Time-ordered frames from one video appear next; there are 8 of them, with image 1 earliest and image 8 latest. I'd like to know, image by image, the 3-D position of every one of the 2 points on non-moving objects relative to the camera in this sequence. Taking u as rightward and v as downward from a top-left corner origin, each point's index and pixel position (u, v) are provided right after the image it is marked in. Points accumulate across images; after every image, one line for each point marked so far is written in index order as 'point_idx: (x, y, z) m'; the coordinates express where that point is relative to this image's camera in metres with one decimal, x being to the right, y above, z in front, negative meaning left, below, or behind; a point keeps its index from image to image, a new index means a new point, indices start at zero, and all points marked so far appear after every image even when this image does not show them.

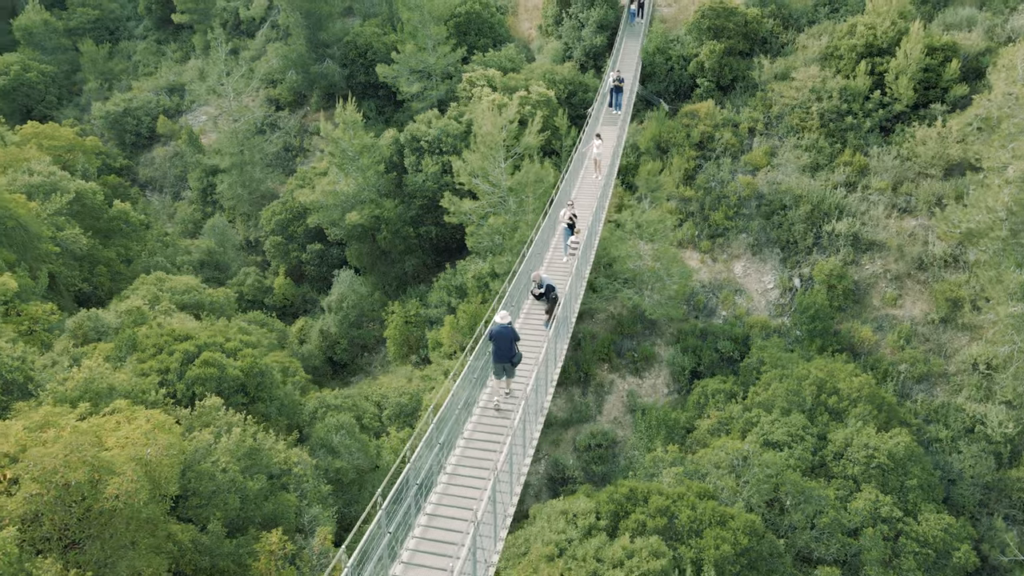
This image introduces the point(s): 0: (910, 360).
0: (+9.5, -1.7, +17.5) m
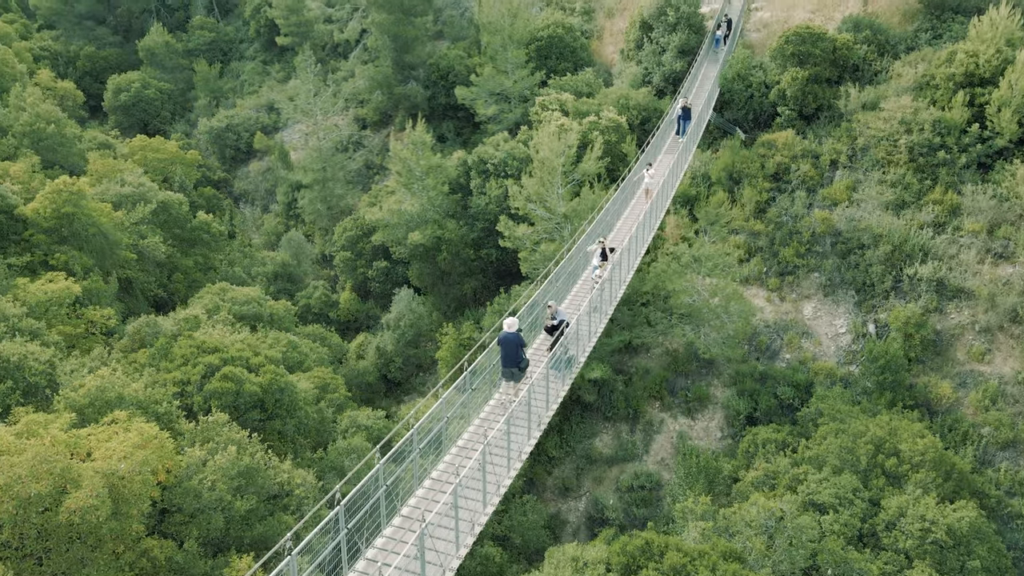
0: (+10.4, -2.9, +15.7) m
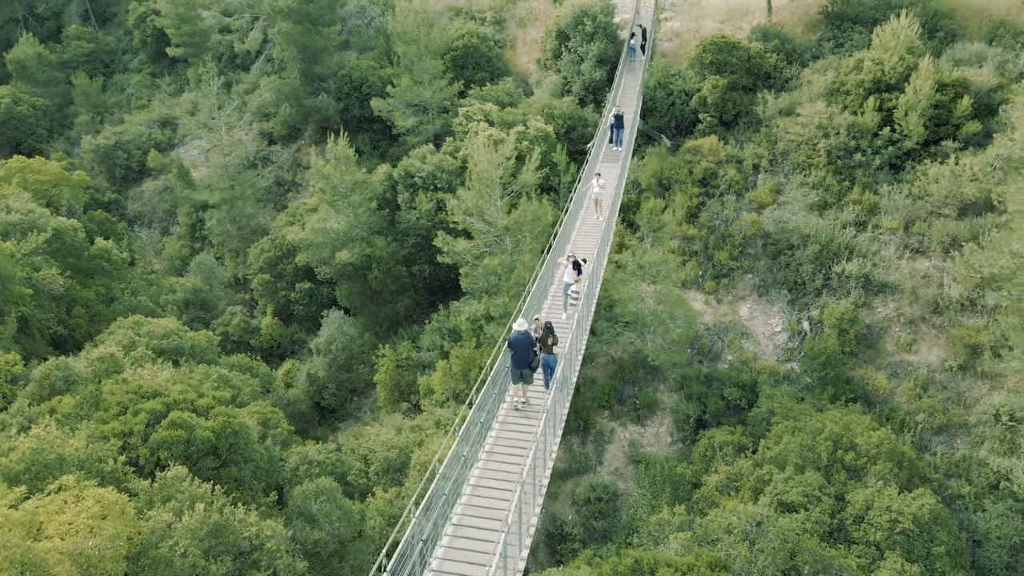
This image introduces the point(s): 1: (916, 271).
0: (+9.4, -2.8, +16.5) m
1: (+10.2, +0.4, +18.4) m
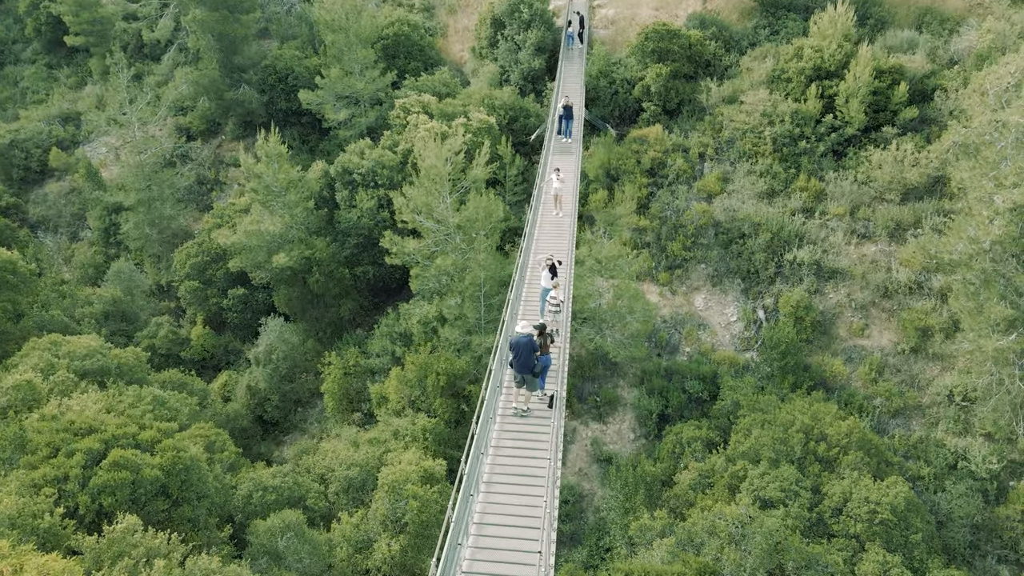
0: (+8.6, -2.4, +16.8) m
1: (+9.0, +0.8, +18.7) m
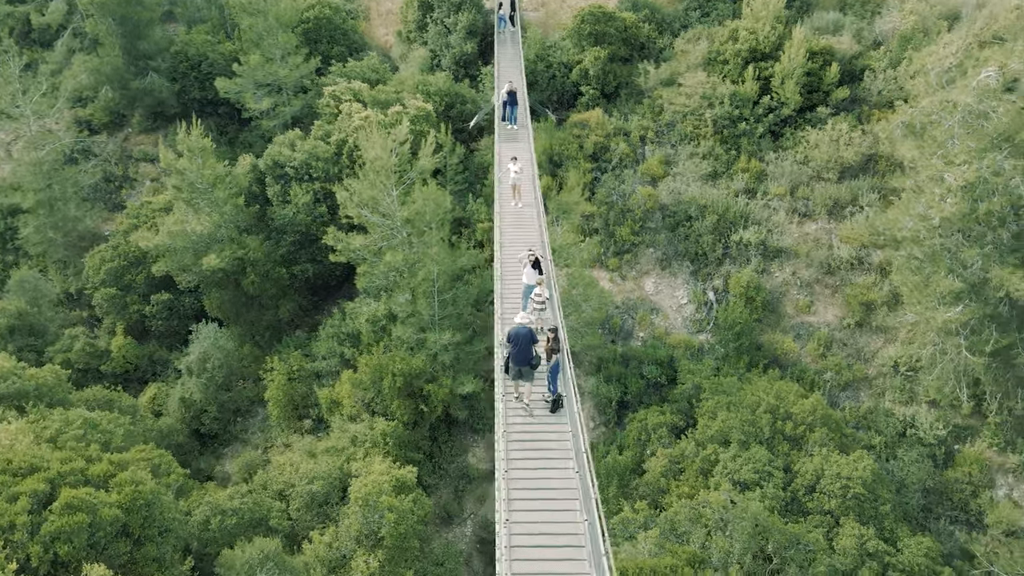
0: (+7.6, -1.9, +17.3) m
1: (+7.7, +1.4, +19.1) m
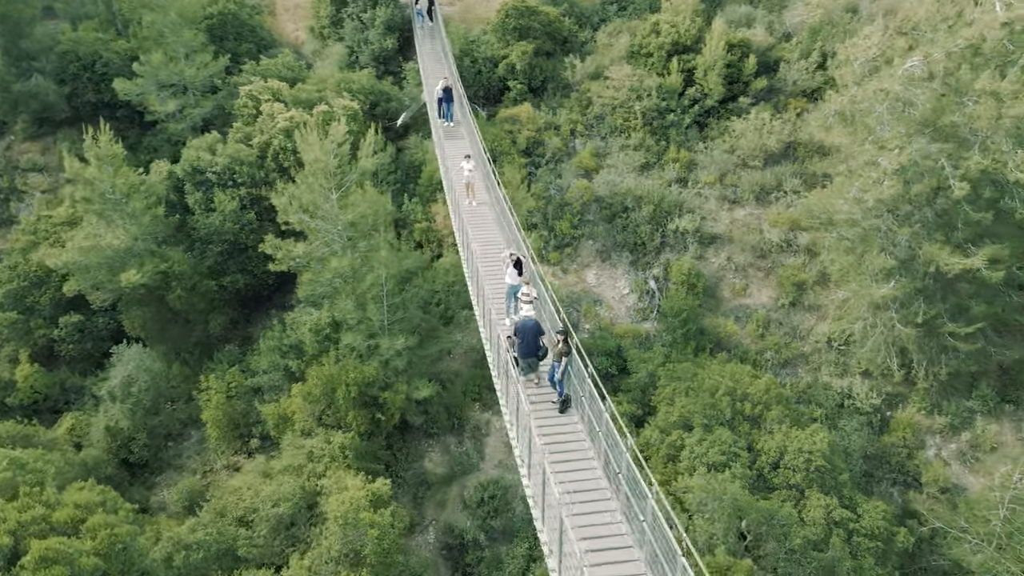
0: (+6.5, -1.5, +18.1) m
1: (+6.1, +1.8, +19.9) m
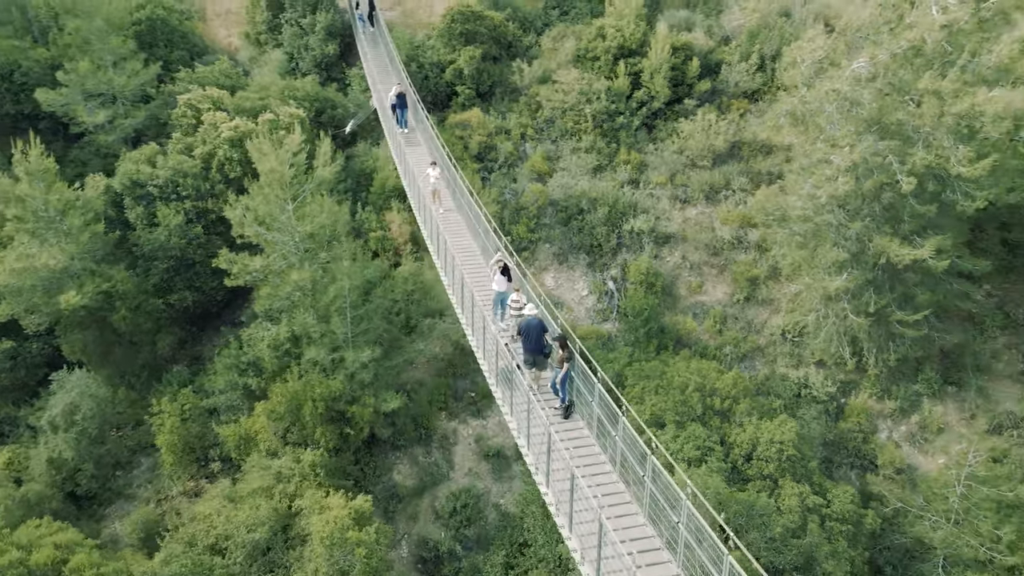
0: (+5.6, -1.4, +18.6) m
1: (+4.9, +1.9, +20.3) m
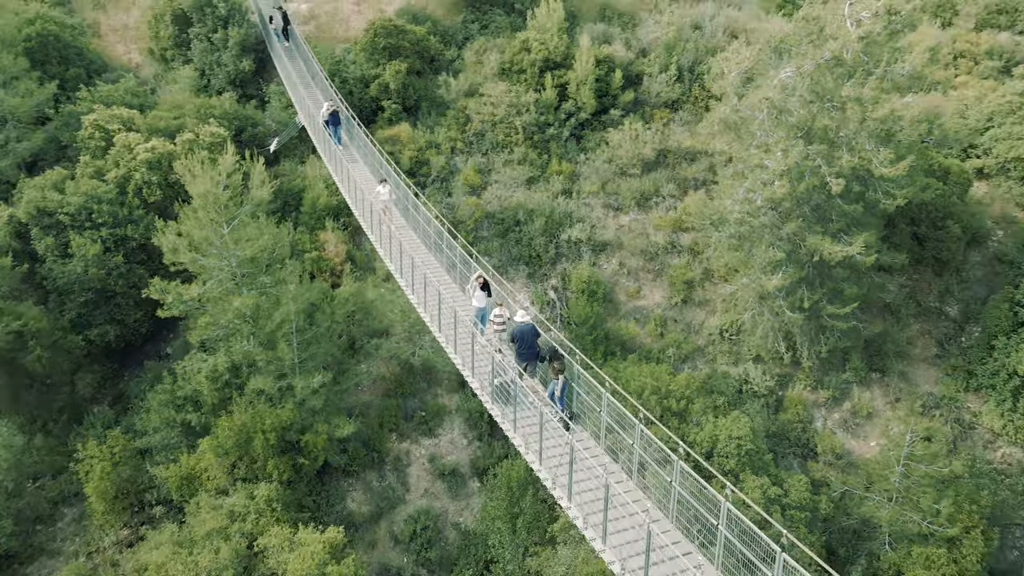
0: (+4.2, -1.5, +19.1) m
1: (+3.2, +1.7, +20.8) m
